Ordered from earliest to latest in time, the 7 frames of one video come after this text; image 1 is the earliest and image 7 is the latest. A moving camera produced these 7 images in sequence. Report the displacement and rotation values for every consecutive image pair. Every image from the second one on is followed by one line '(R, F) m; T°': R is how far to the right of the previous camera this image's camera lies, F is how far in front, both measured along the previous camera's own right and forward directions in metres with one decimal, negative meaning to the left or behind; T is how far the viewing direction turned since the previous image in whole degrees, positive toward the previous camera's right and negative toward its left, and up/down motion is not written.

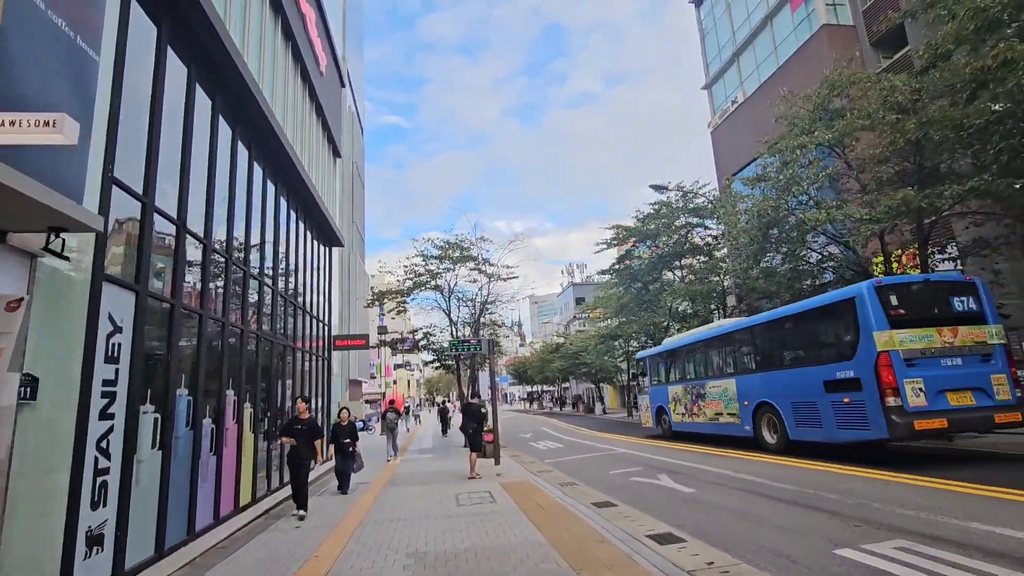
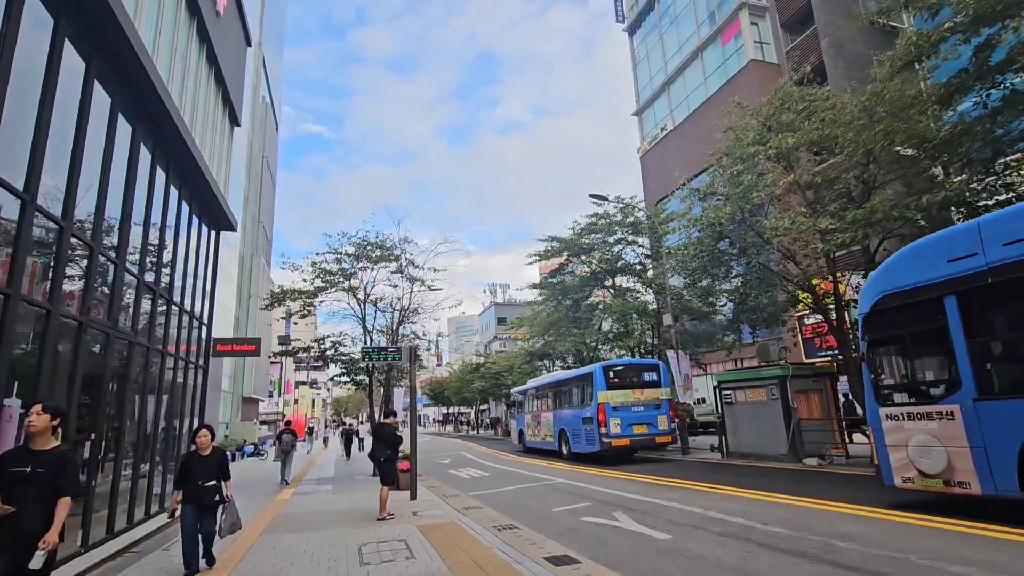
(-0.2, +1.9) m; +9°
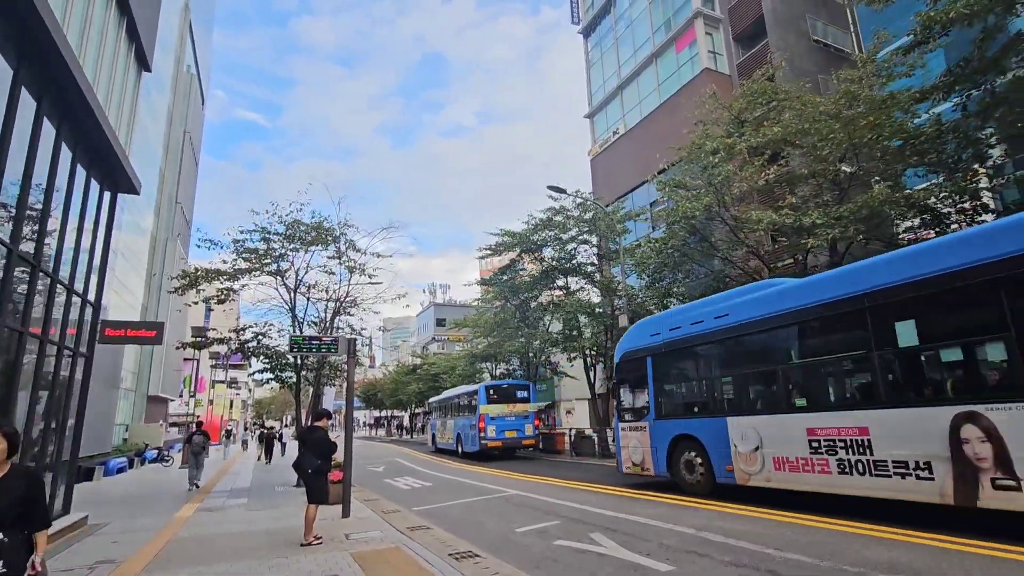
(-0.4, +1.4) m; +7°
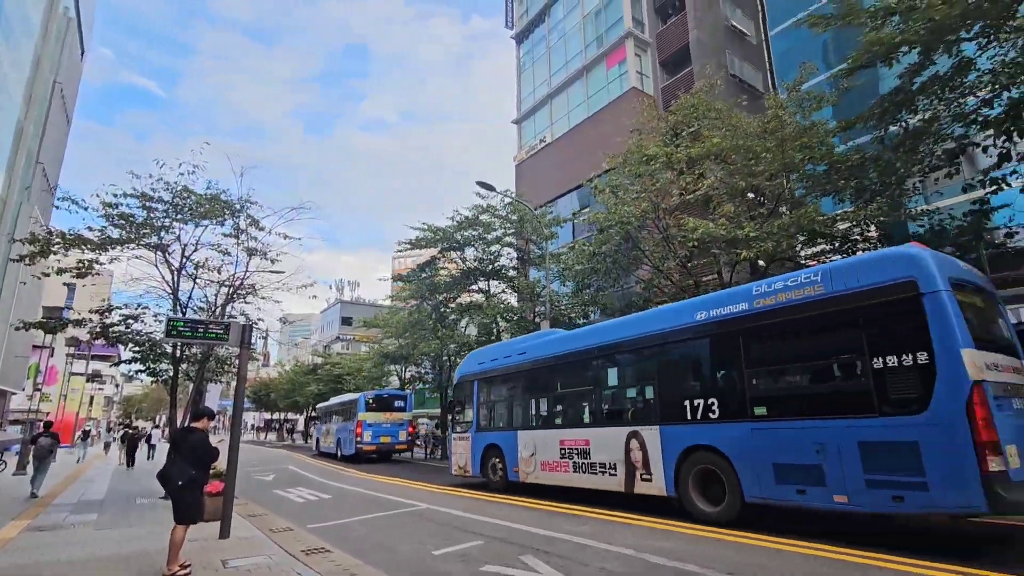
(-0.3, +0.9) m; +10°
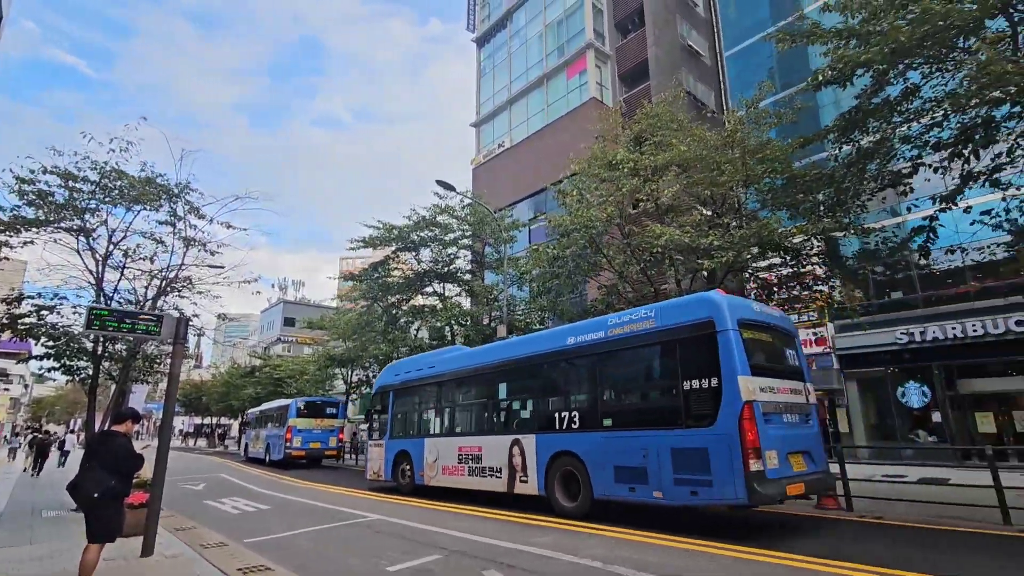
(-0.3, +0.4) m; +6°
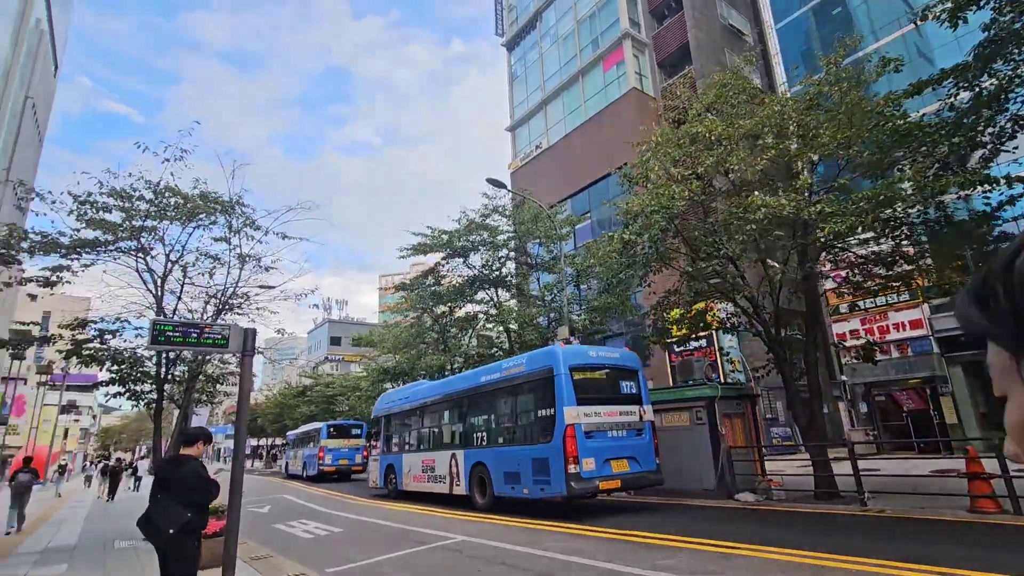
(-0.8, +0.9) m; -4°
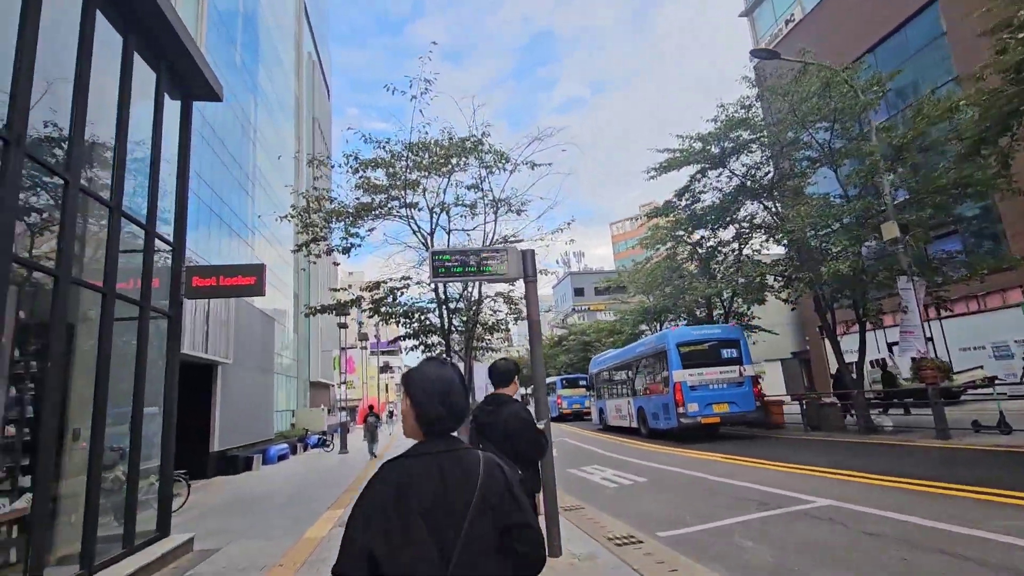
(-1.3, +1.6) m; -26°
